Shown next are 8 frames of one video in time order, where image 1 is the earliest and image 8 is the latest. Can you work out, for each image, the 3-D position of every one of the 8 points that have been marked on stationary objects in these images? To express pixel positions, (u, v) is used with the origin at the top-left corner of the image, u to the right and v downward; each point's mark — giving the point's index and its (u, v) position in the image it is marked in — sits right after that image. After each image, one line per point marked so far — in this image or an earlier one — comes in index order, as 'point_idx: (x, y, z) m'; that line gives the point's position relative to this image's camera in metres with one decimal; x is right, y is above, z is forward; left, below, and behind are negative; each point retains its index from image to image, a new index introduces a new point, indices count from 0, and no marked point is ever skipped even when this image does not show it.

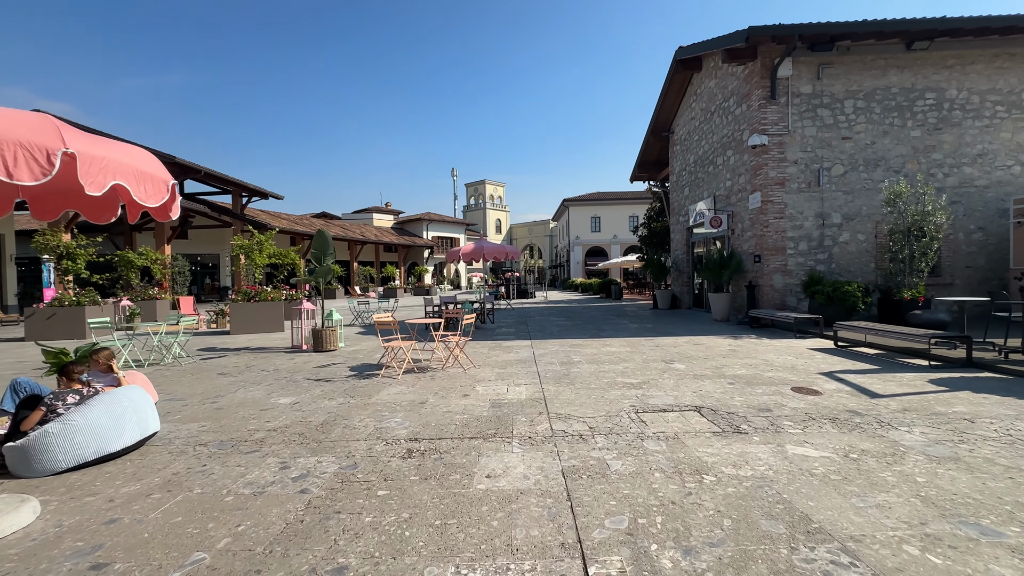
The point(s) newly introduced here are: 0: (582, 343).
0: (+1.3, -1.1, +8.8) m
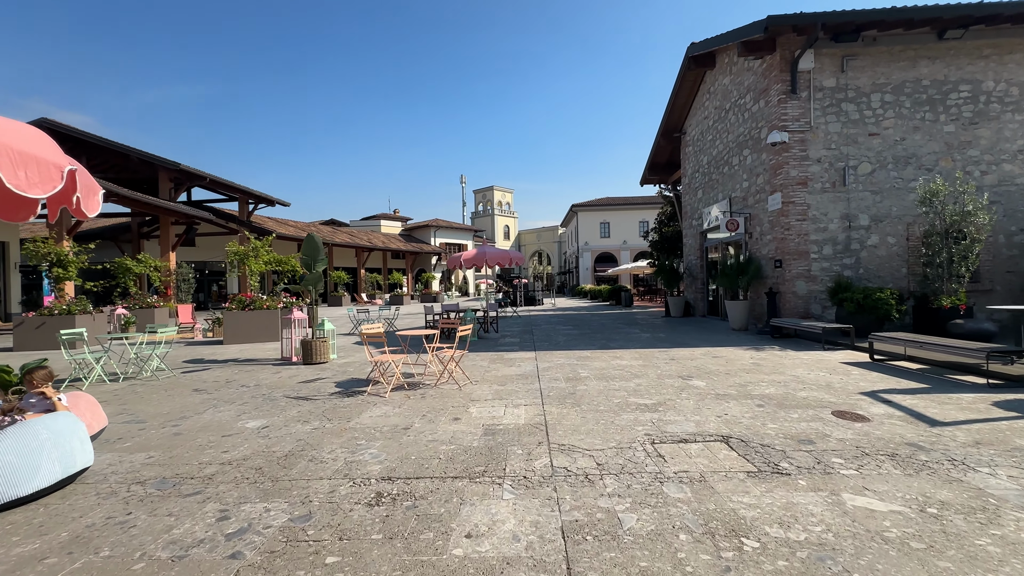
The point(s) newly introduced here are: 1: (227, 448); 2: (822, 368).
0: (+1.4, -1.2, +8.1) m
1: (-2.5, -1.4, +3.9) m
2: (+4.4, -1.2, +6.5) m
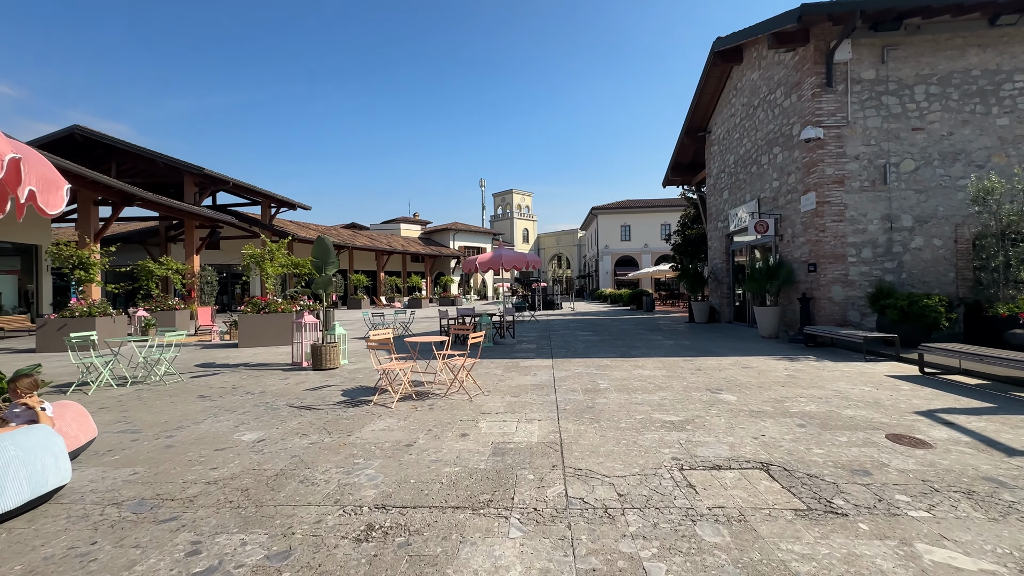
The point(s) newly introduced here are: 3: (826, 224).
0: (+1.7, -1.3, +7.7) m
1: (-2.4, -1.4, +3.7) m
2: (+4.6, -1.2, +5.9) m
3: (+6.7, +1.4, +9.7) m
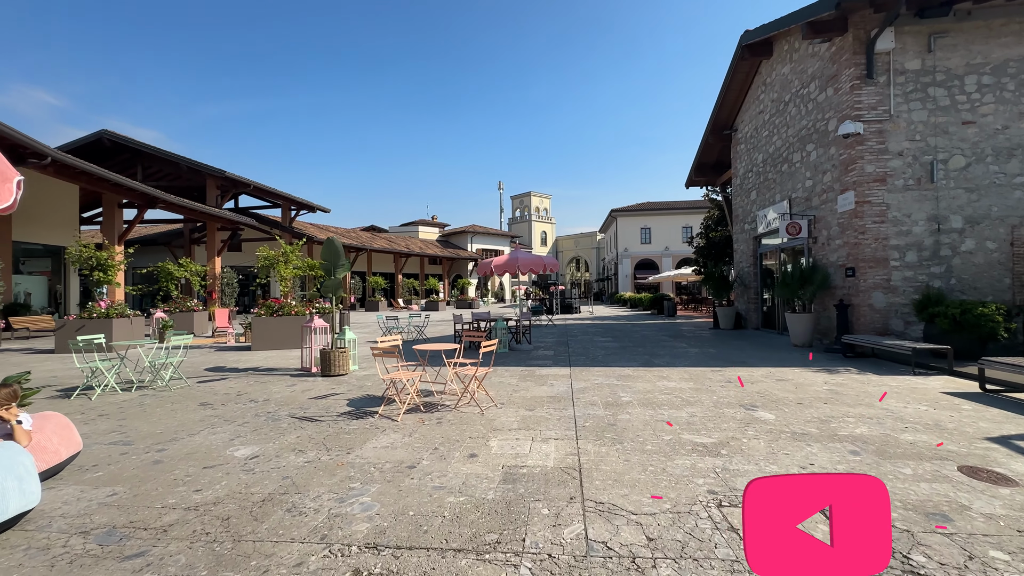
0: (+1.9, -1.4, +7.2) m
1: (-2.3, -1.5, +3.4) m
2: (+4.8, -1.3, +5.3) m
3: (+7.1, +1.2, +9.0) m
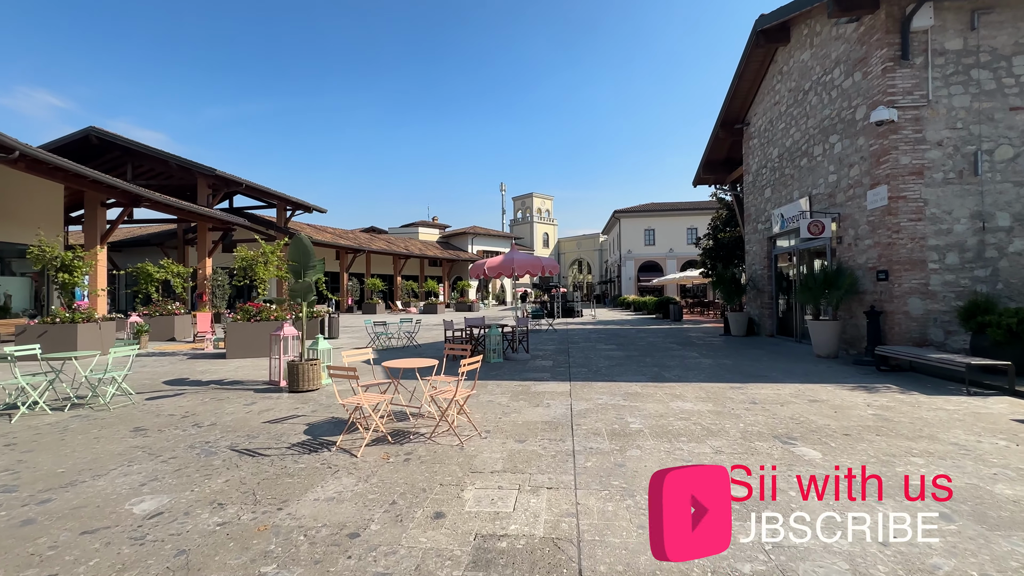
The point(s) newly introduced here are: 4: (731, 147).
0: (+1.8, -1.5, +6.3) m
1: (-2.5, -1.5, +2.5) m
2: (+4.7, -1.4, +4.4) m
3: (+7.0, +1.2, +8.1) m
4: (+7.8, +5.0, +16.0) m
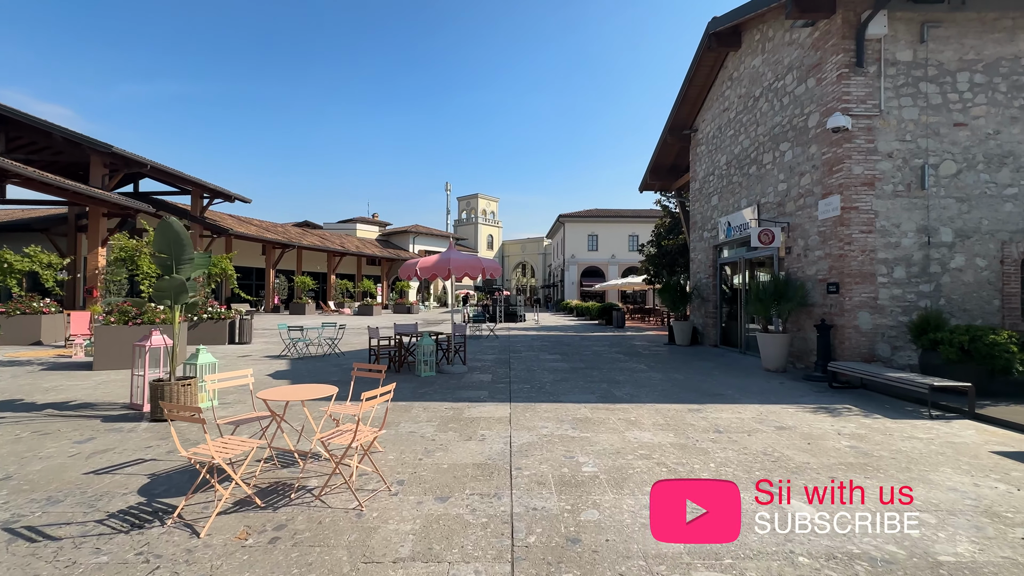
0: (+0.9, -1.6, +5.4) m
1: (-2.8, -1.5, +1.1) m
2: (+4.0, -1.6, +3.9) m
3: (+5.9, +0.9, +7.8) m
4: (+5.8, +4.7, +15.8) m
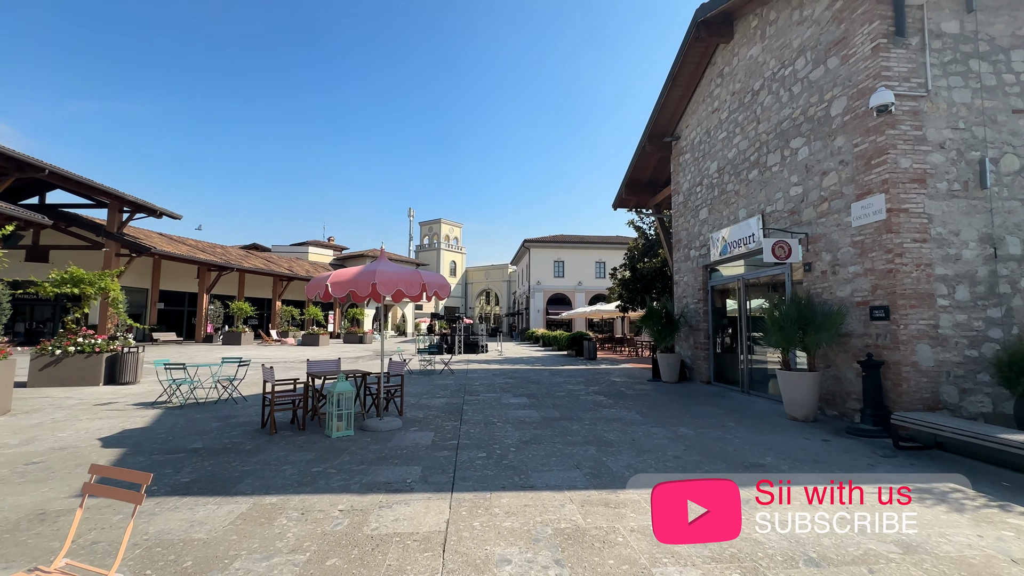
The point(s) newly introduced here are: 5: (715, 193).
0: (+0.5, -1.7, +3.1) m
1: (-2.9, -1.3, -1.5) m
2: (+3.7, -1.6, +1.8) m
3: (+5.3, +0.6, +6.1) m
4: (+4.6, +3.9, +14.3) m
5: (+4.8, +2.3, +10.7) m
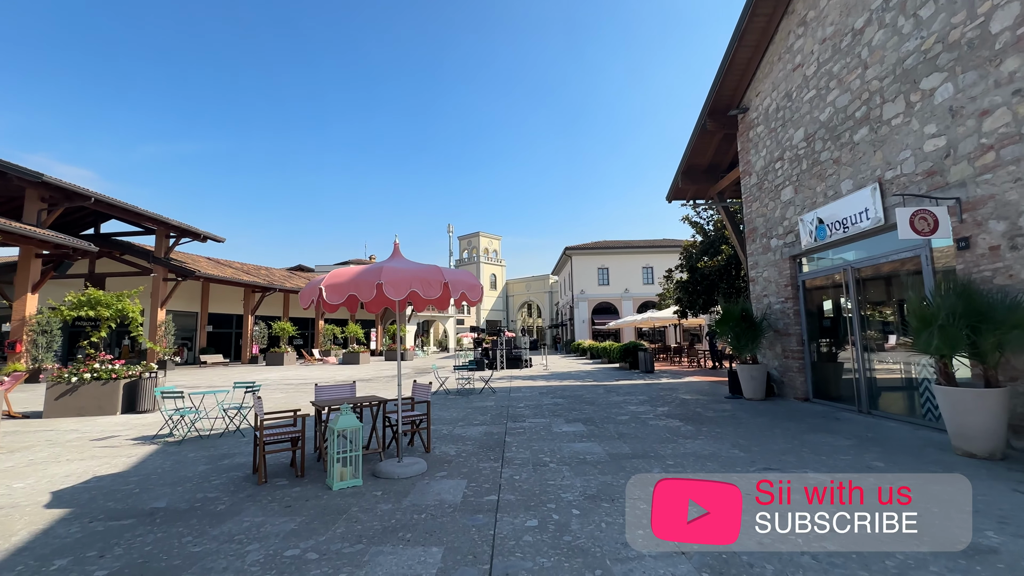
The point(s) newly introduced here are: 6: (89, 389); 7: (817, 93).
0: (+0.8, -1.6, +1.4) m
1: (-3.0, -1.2, -2.8) m
2: (+3.9, -1.3, -0.1) m
3: (+5.7, +0.8, +4.0) m
4: (+5.6, +3.9, +12.4) m
5: (+5.6, +2.4, +8.7) m
6: (-9.3, -2.2, +10.0) m
7: (+5.6, +3.5, +8.3) m
